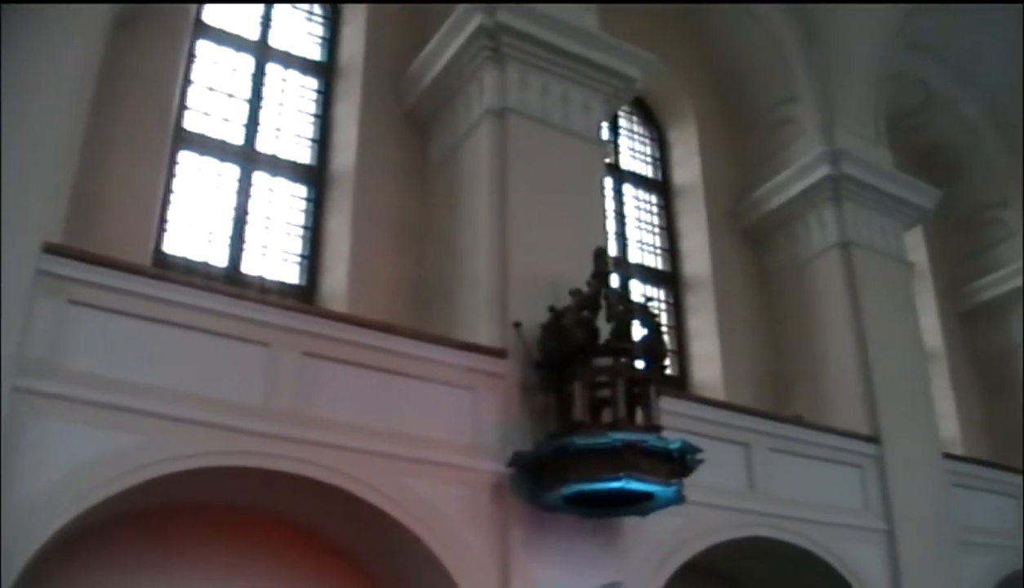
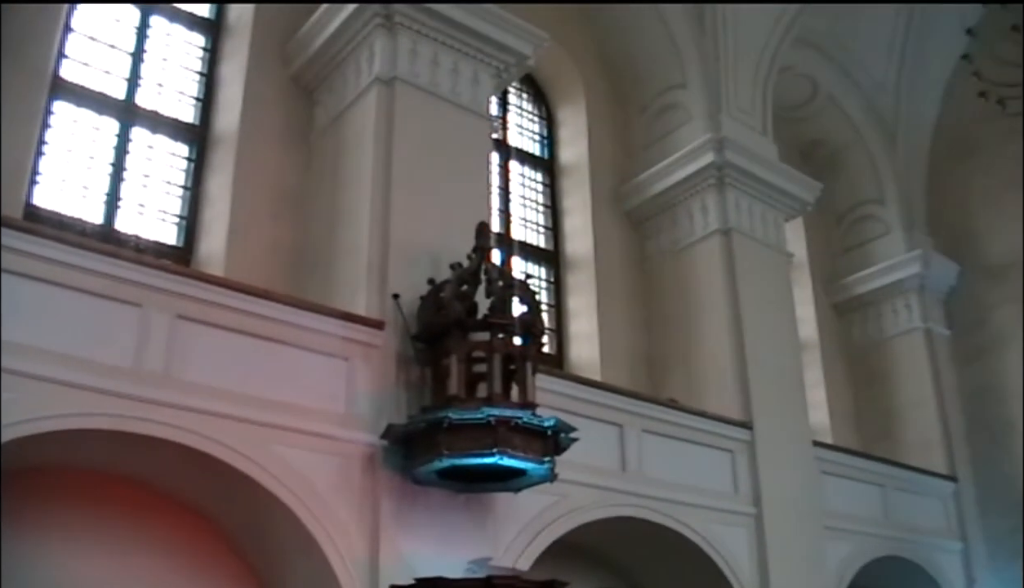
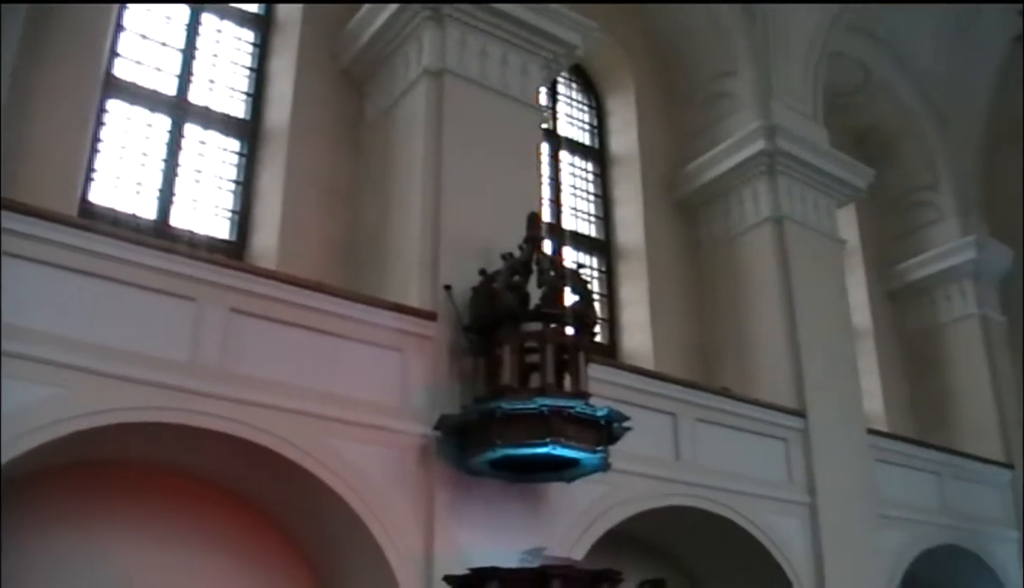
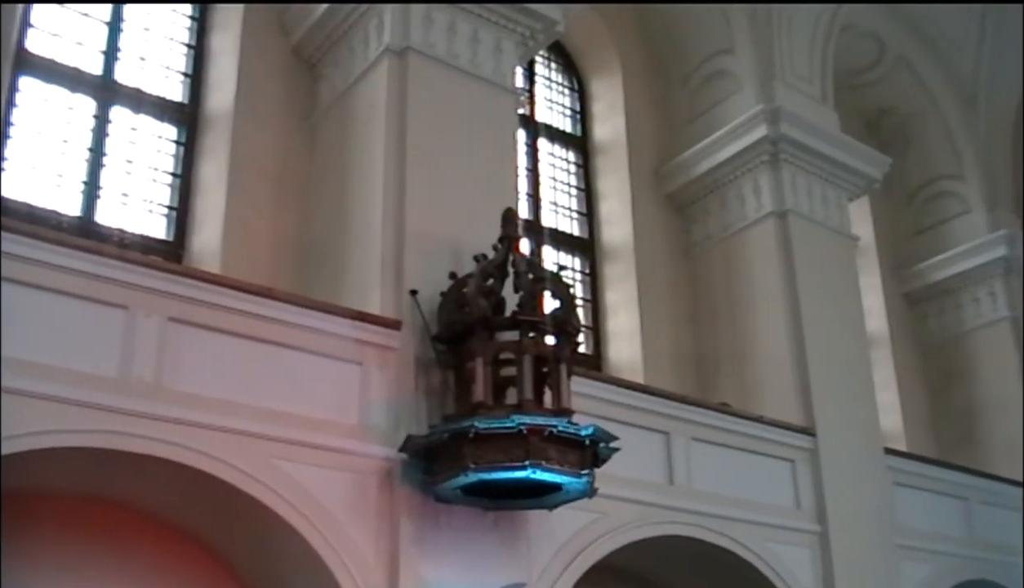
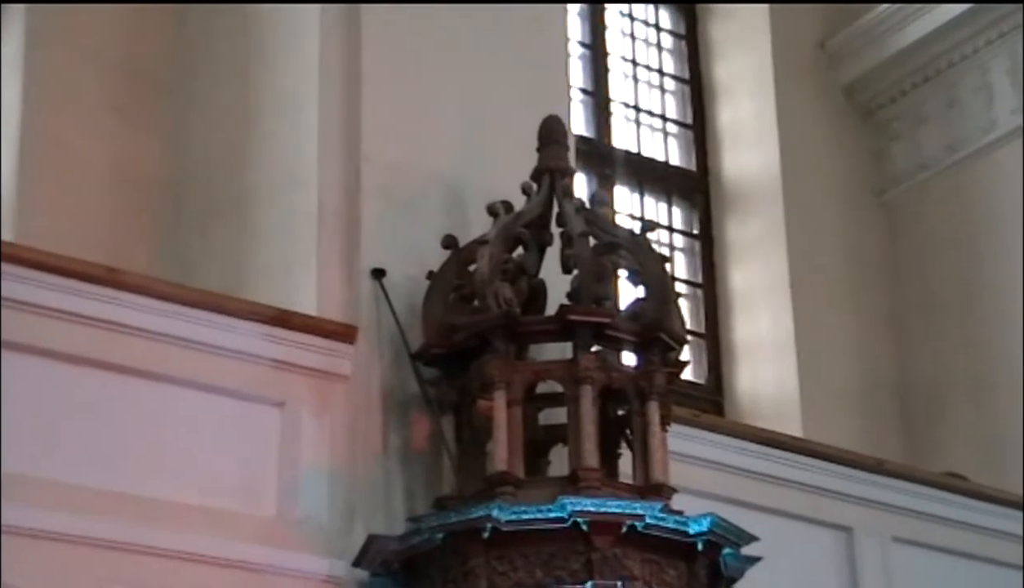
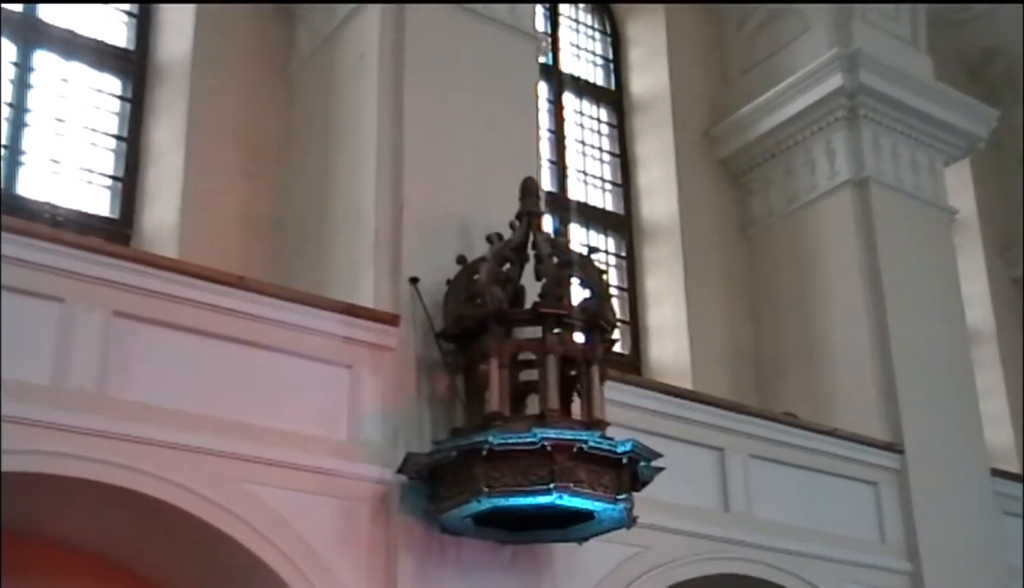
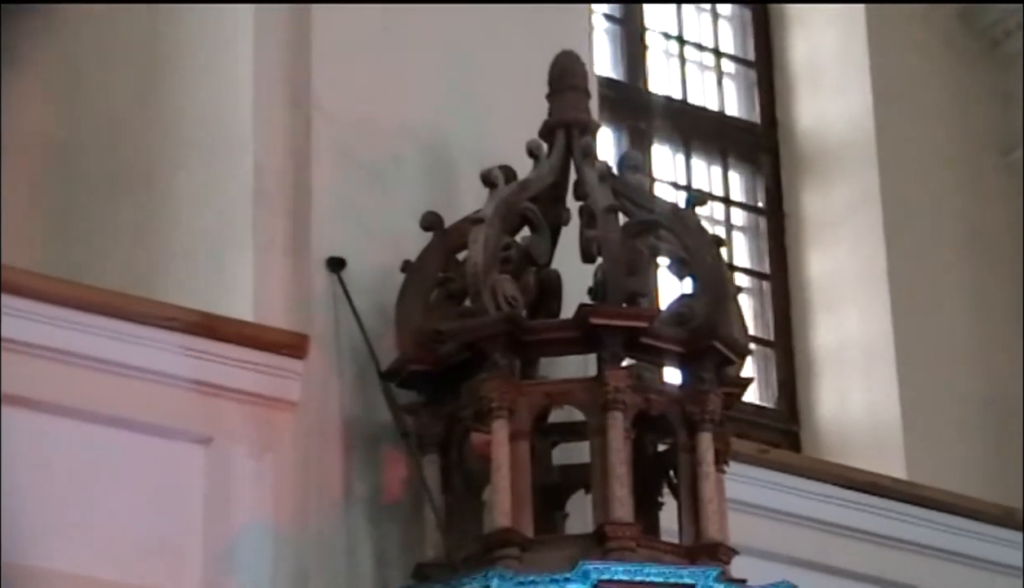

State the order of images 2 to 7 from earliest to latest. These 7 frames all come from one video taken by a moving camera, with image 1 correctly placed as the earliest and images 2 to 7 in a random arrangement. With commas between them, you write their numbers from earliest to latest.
3, 2, 4, 6, 5, 7
